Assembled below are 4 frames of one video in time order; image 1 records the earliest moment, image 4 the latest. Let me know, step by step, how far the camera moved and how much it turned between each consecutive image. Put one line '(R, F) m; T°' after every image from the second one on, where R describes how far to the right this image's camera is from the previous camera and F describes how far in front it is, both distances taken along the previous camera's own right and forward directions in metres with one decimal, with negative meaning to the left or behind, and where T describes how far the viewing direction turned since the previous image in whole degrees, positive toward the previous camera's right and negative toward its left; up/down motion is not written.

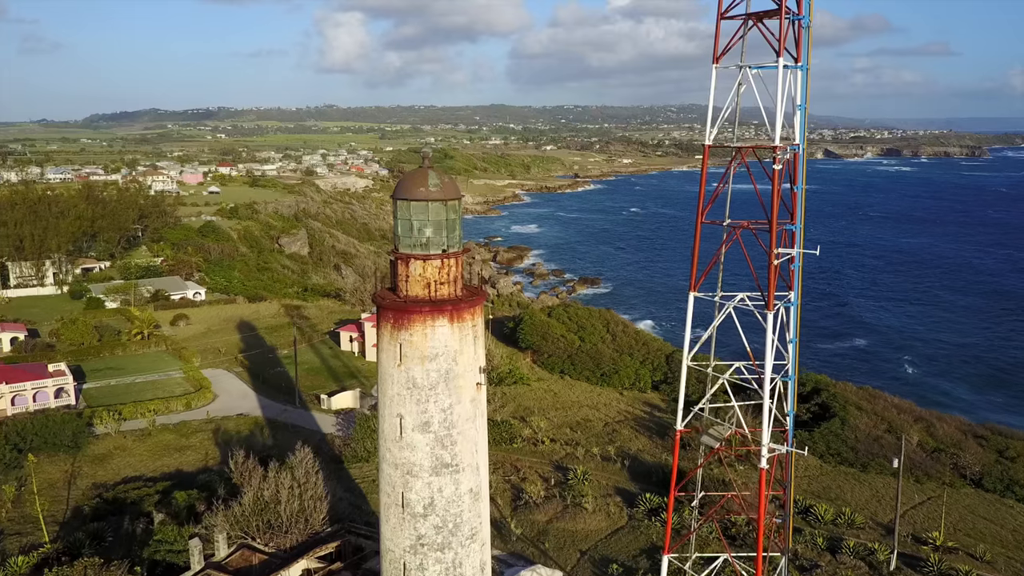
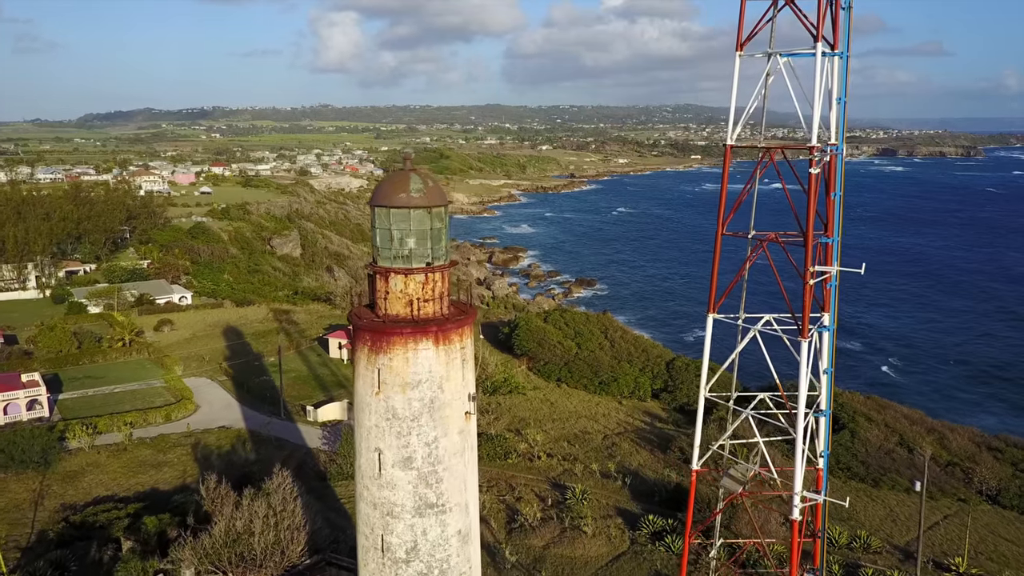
(0.0, +1.0) m; 0°
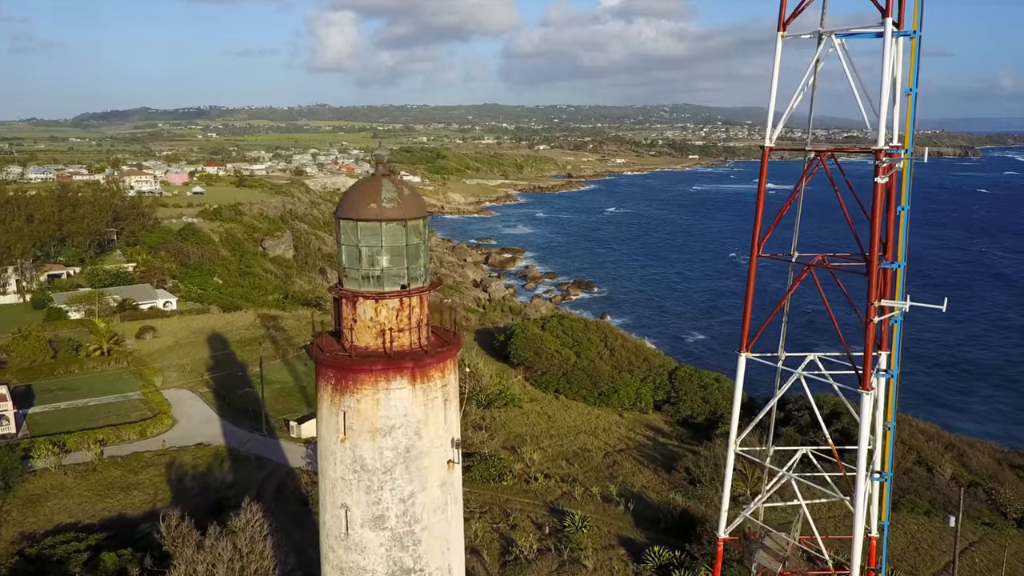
(+0.1, +1.2) m; 0°
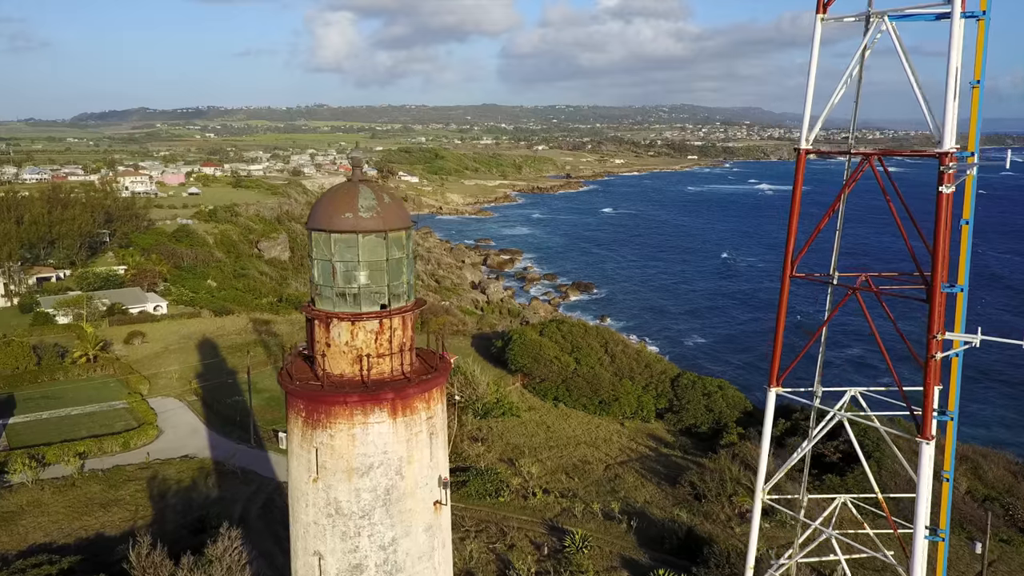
(0.0, +0.8) m; 0°
